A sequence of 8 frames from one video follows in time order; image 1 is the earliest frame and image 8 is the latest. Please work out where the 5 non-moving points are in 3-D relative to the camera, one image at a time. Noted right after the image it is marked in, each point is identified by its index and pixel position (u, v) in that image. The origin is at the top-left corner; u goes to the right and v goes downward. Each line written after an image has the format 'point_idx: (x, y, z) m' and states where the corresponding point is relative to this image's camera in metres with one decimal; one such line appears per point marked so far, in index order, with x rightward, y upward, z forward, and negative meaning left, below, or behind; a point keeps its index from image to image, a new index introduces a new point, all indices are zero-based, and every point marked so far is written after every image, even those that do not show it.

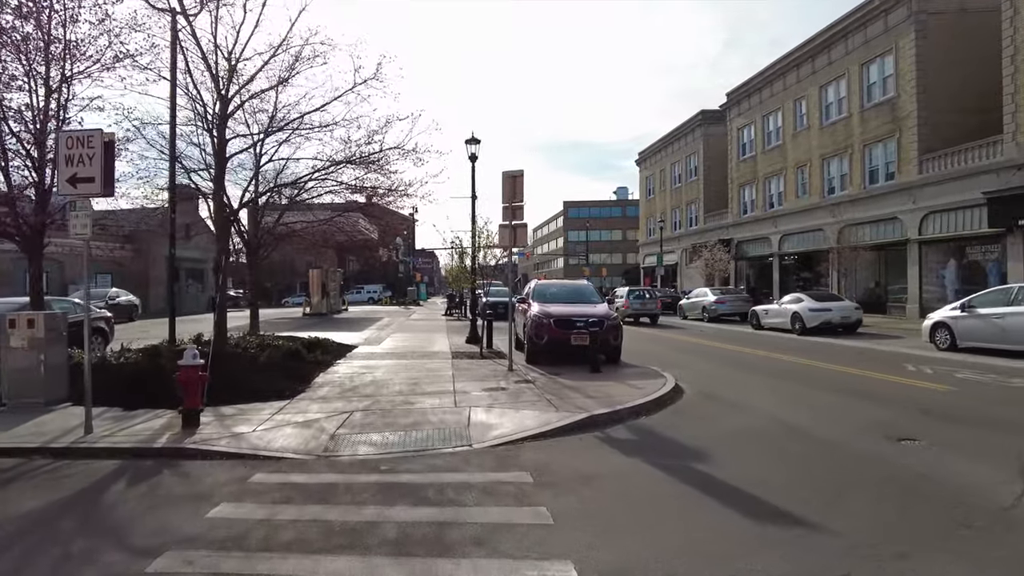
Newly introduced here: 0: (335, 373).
0: (-3.2, -1.6, +12.2) m
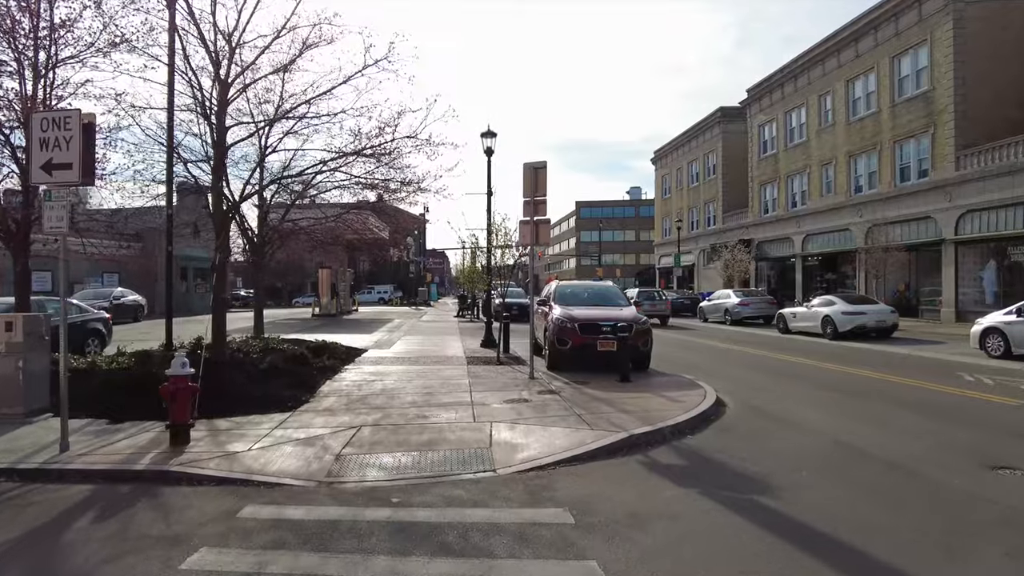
0: (-2.9, -1.6, +11.3) m
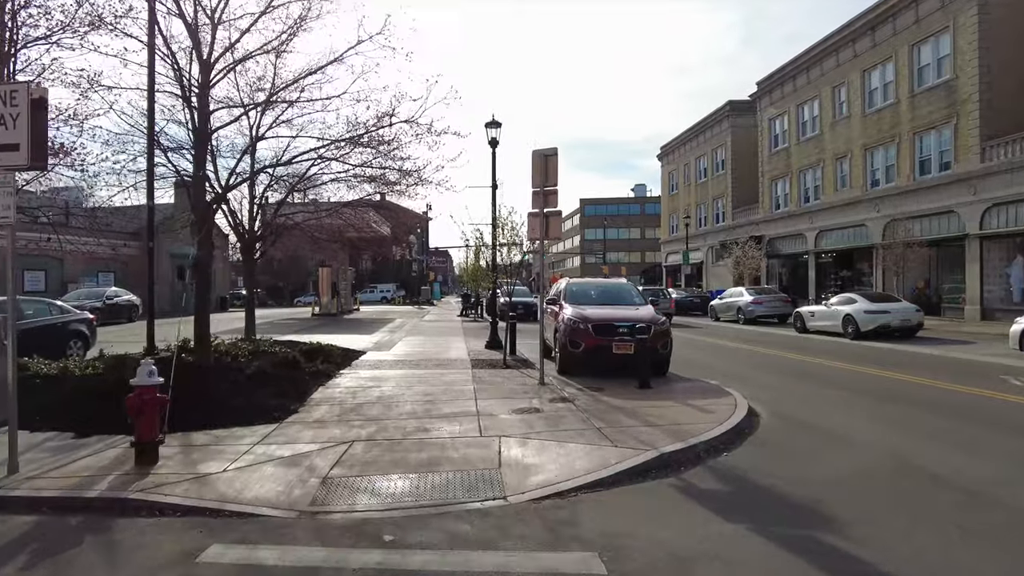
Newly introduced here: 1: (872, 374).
0: (-2.7, -1.6, +10.4) m
1: (+7.8, -1.9, +14.3) m
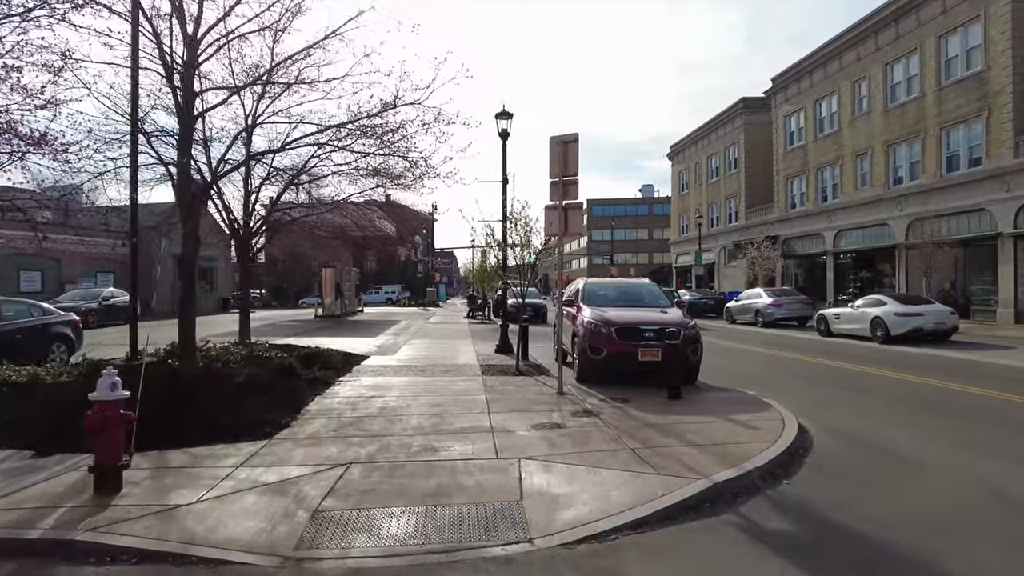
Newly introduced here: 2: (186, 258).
0: (-2.5, -1.6, +9.5) m
1: (+8.0, -1.9, +13.3) m
2: (-4.7, +0.4, +9.5) m
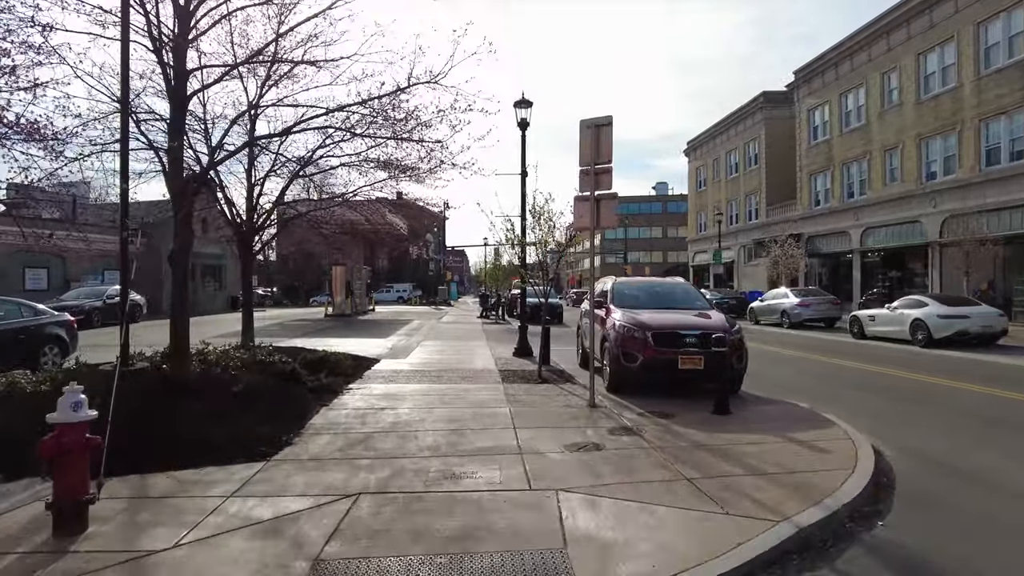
0: (-2.2, -1.6, +8.6) m
1: (+8.4, -1.9, +12.2) m
2: (-4.4, +0.4, +8.7) m
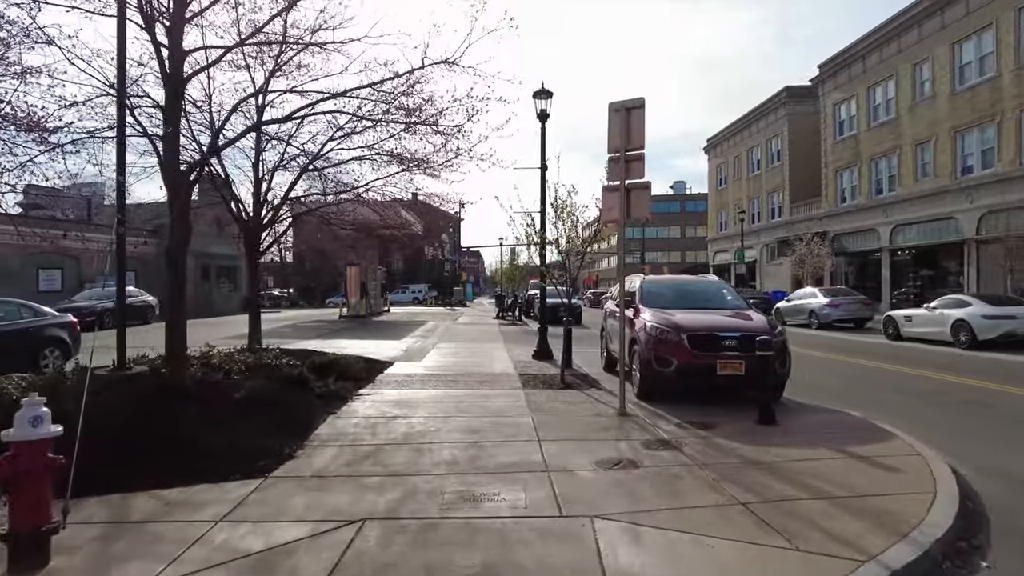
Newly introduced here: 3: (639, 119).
0: (-1.9, -1.5, +7.9) m
1: (+8.8, -1.9, +11.3) m
2: (-4.1, +0.5, +8.1) m
3: (+1.5, +2.0, +7.9) m
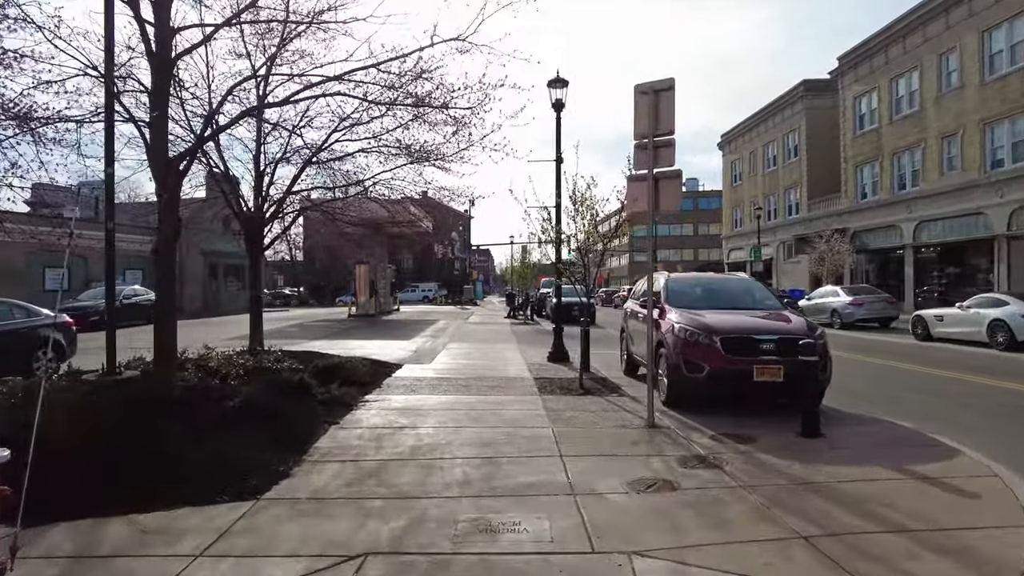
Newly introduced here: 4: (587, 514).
0: (-1.7, -1.5, +7.3) m
1: (+9.0, -1.8, +10.5) m
2: (-3.9, +0.5, +7.5) m
3: (+1.7, +2.0, +7.3) m
4: (+0.5, -1.6, +4.6) m
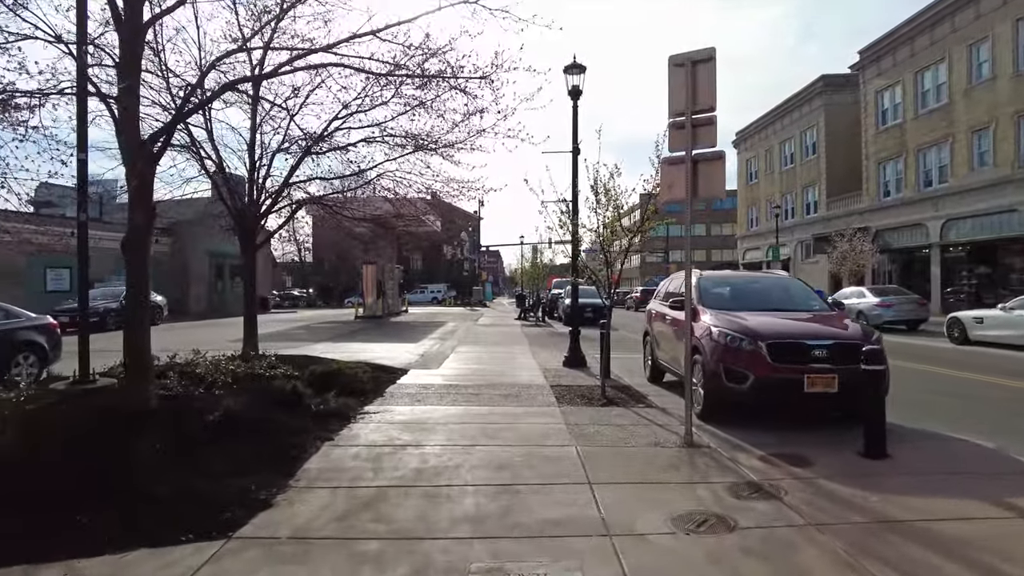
0: (-1.5, -1.5, +6.5) m
1: (+9.2, -1.8, +9.5) m
2: (-3.7, +0.5, +6.6) m
3: (+1.9, +2.1, +6.4) m
4: (+0.7, -1.6, +3.8) m
